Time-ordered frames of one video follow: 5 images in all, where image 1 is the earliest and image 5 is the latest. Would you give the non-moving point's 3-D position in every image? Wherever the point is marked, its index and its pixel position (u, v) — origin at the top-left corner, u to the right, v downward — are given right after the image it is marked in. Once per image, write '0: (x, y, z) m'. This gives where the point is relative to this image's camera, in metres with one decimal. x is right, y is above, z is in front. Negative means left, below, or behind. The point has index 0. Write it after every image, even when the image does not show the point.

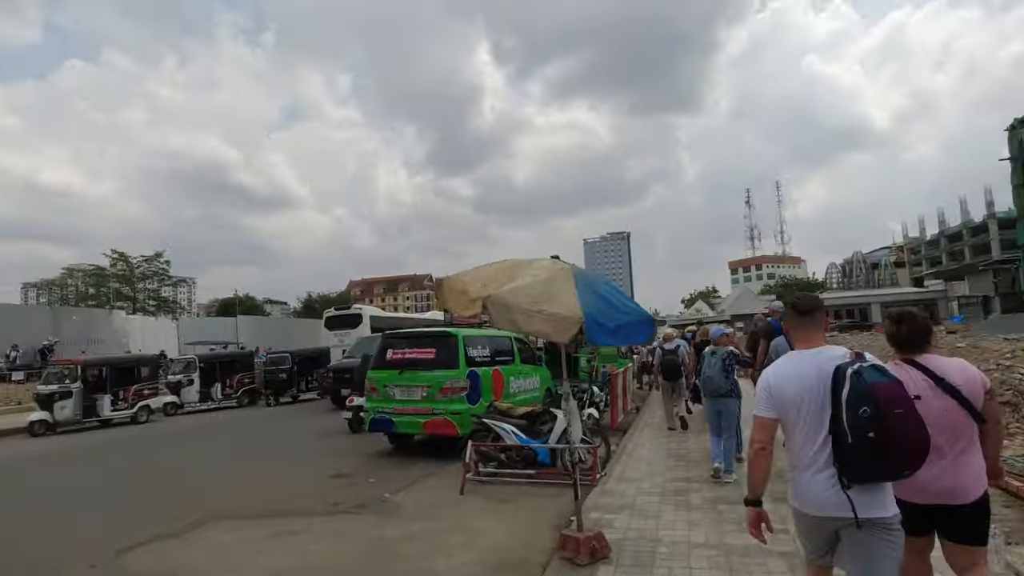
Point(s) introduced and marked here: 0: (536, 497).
0: (+0.3, -2.4, +6.7) m
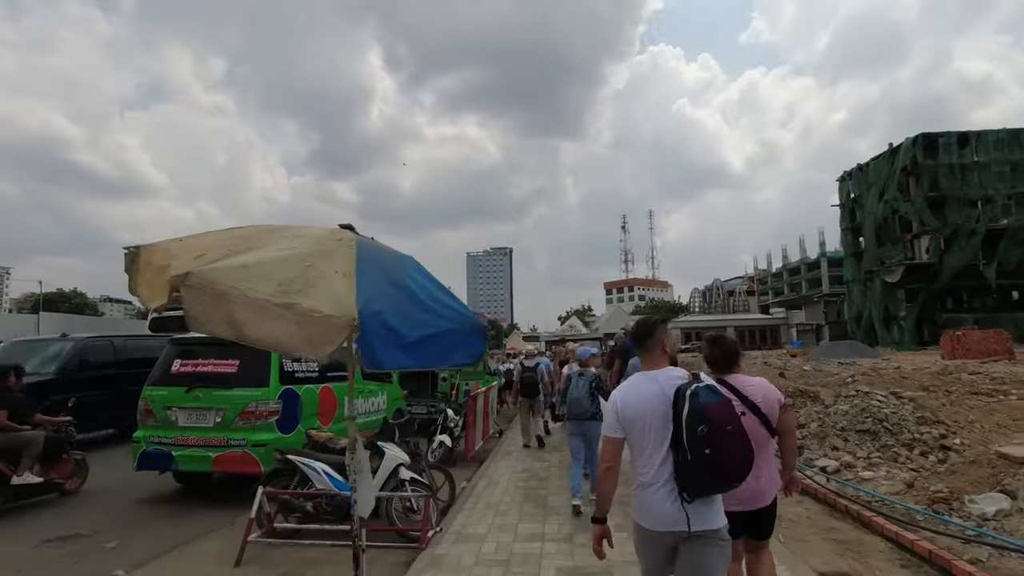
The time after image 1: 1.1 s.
0: (-1.4, -2.3, +5.0) m
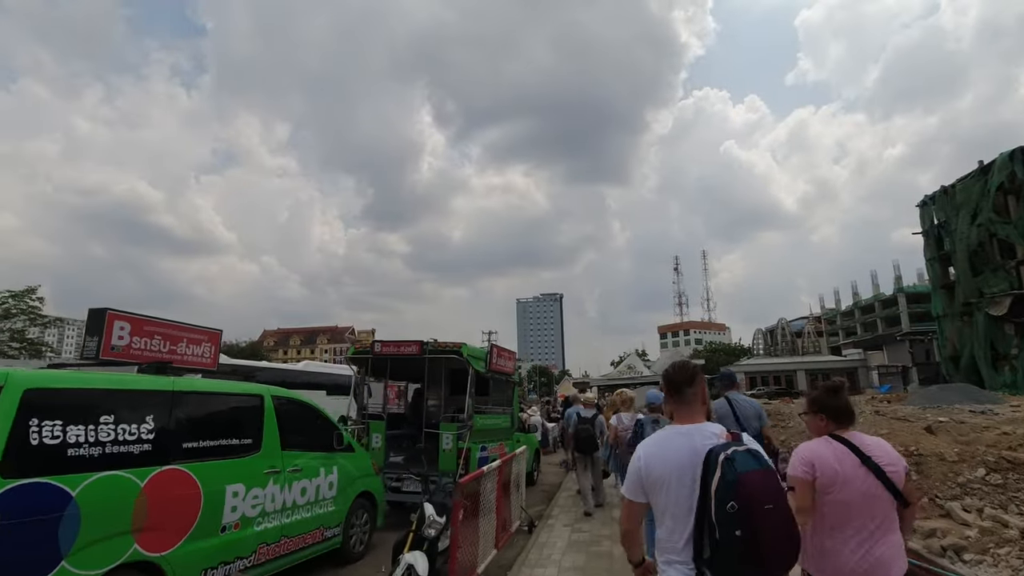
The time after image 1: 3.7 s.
0: (-1.6, -2.0, +1.0) m
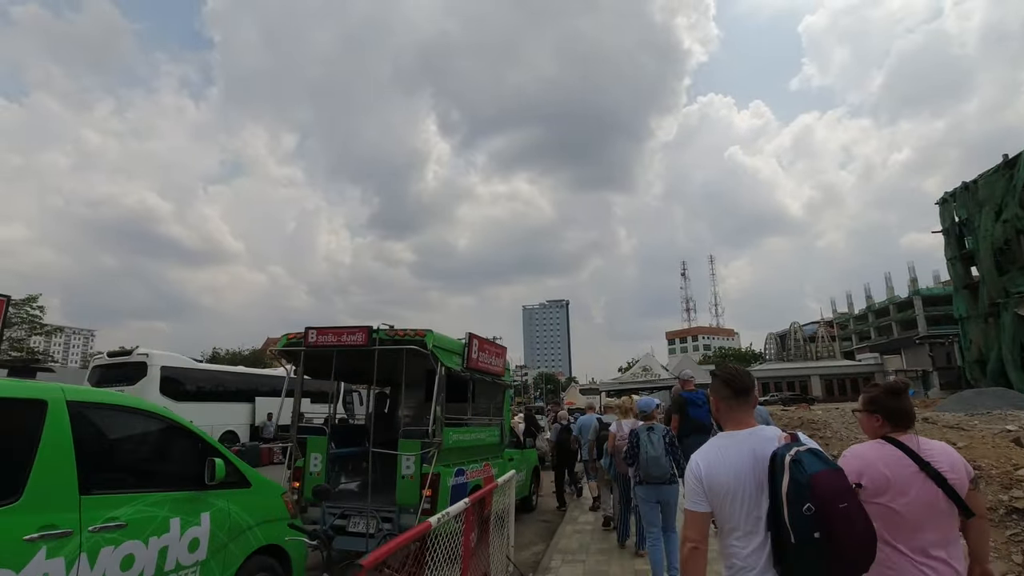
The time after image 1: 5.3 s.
0: (-1.8, -1.6, -1.3) m
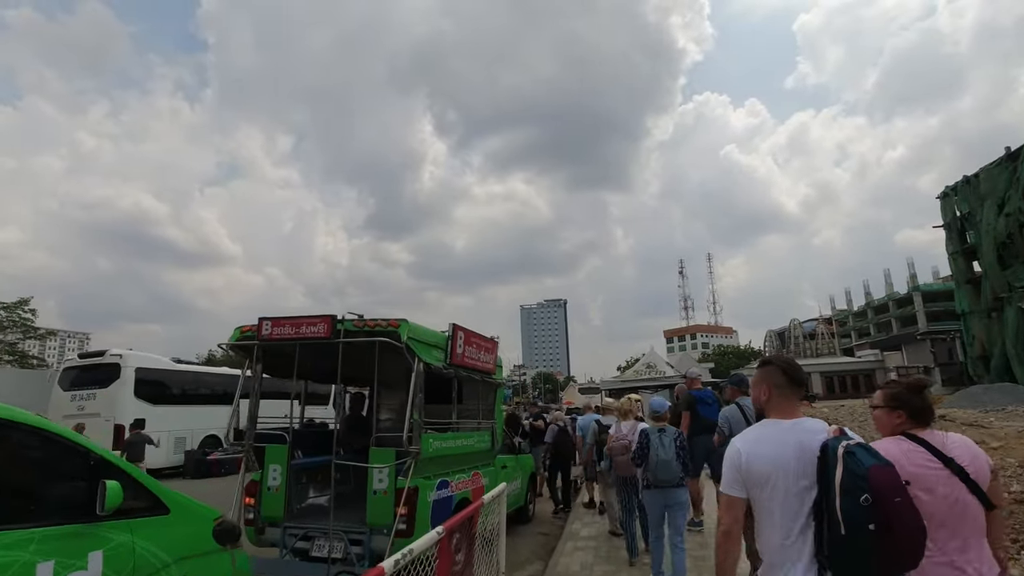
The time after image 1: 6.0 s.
0: (-1.9, -1.4, -2.2) m
